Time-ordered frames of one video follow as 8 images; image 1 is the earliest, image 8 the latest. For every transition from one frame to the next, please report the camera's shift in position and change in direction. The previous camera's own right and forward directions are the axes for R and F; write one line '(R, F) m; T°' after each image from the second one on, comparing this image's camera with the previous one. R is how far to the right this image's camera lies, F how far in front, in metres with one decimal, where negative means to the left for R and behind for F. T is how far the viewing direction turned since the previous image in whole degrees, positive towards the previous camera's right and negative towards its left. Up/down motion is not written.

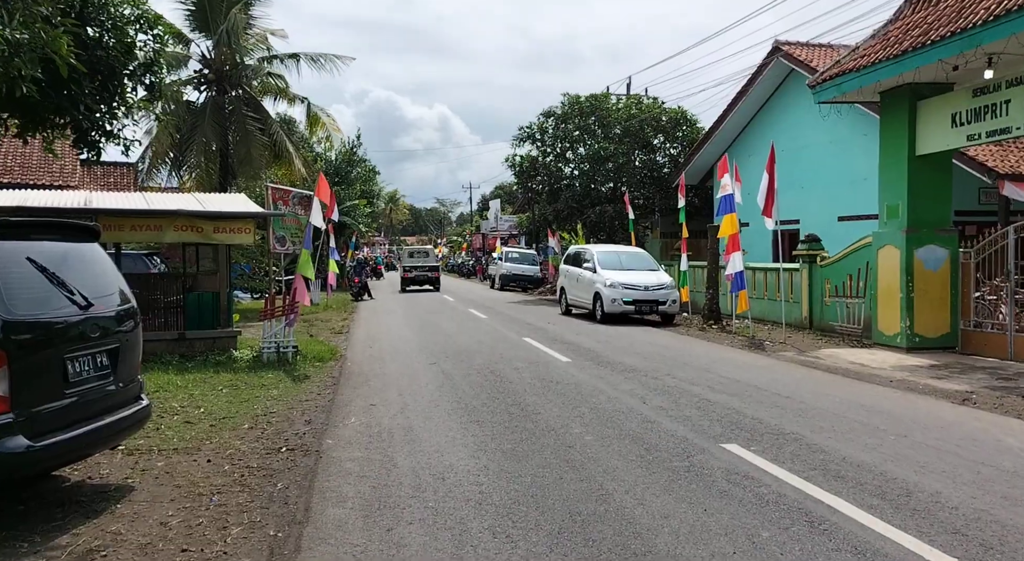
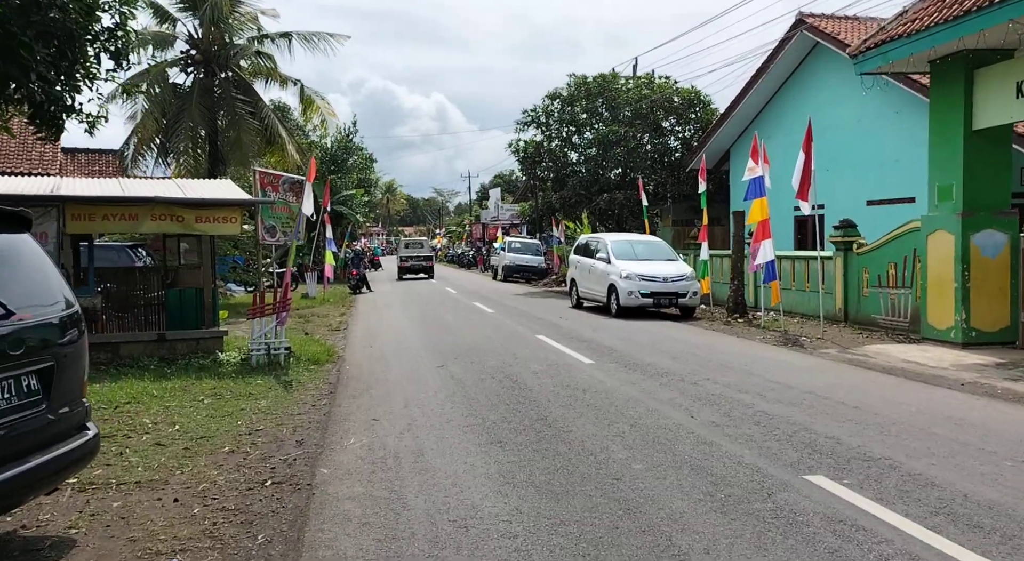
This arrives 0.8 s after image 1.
(-0.2, +1.1) m; 0°
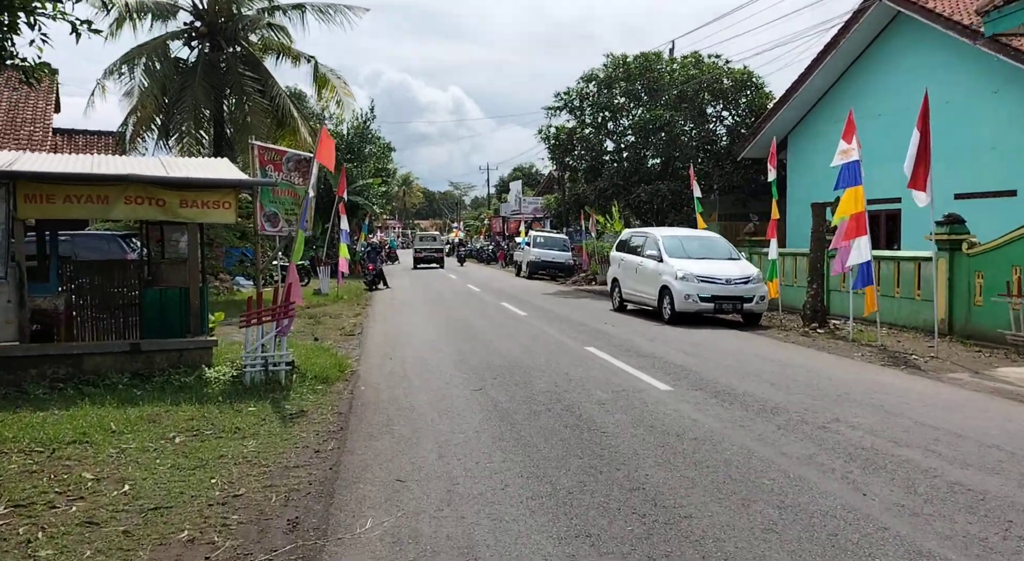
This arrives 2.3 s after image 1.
(-0.4, +2.0) m; -1°
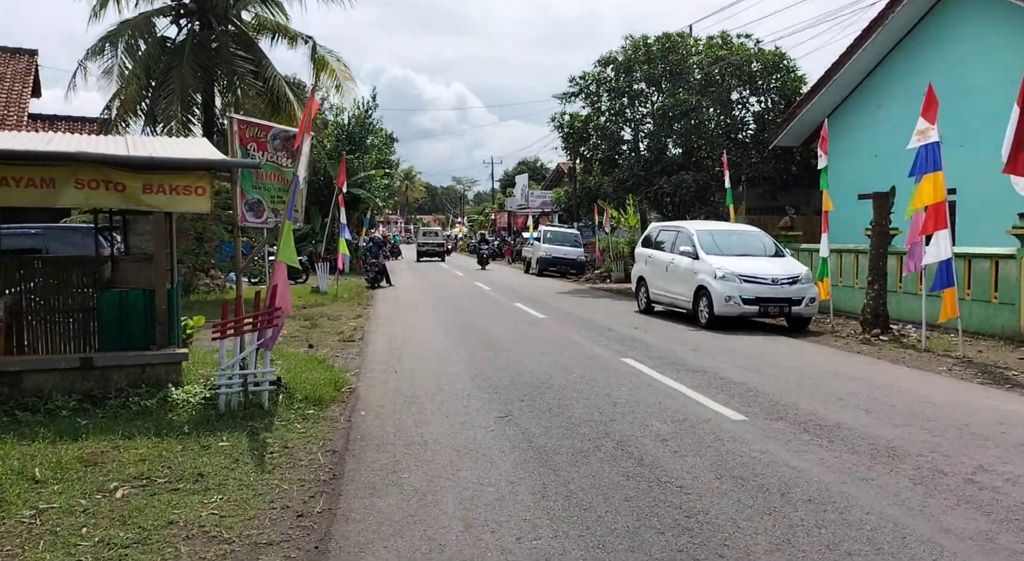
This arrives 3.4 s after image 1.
(-0.3, +1.5) m; 0°
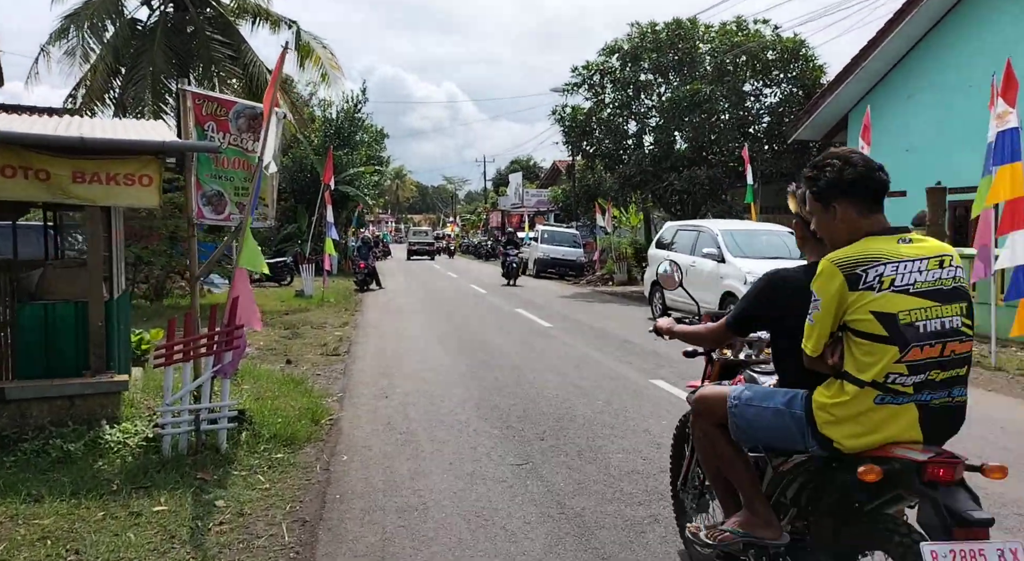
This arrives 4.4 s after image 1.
(-0.2, +1.4) m; +1°
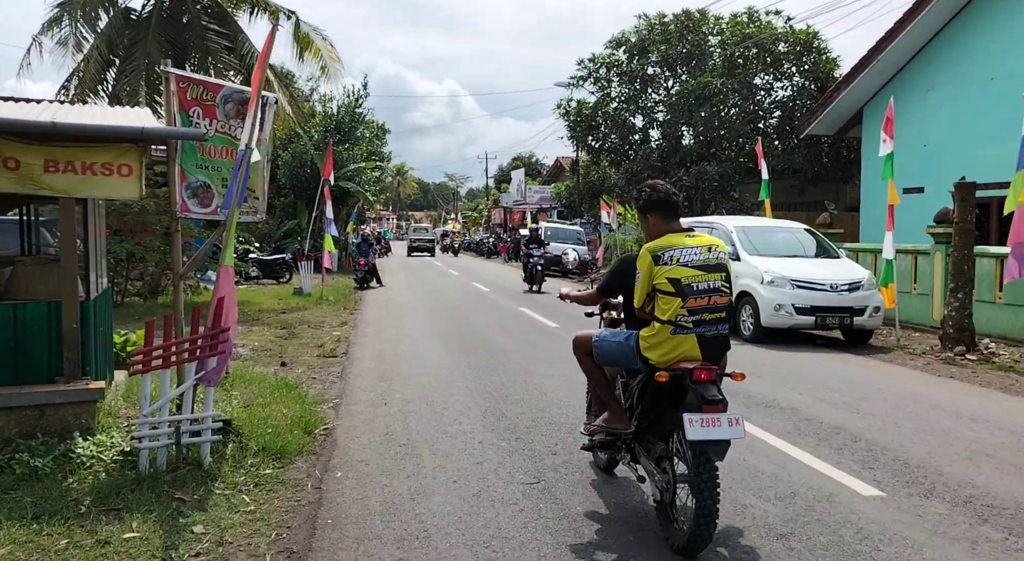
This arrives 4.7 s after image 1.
(-0.1, +0.5) m; 0°
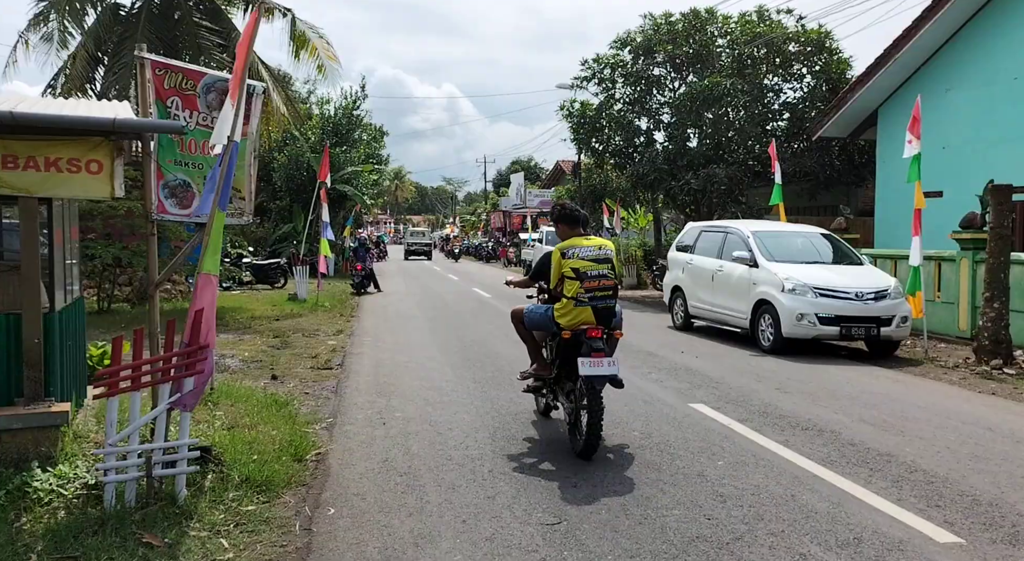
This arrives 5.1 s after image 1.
(-0.1, +0.6) m; 0°
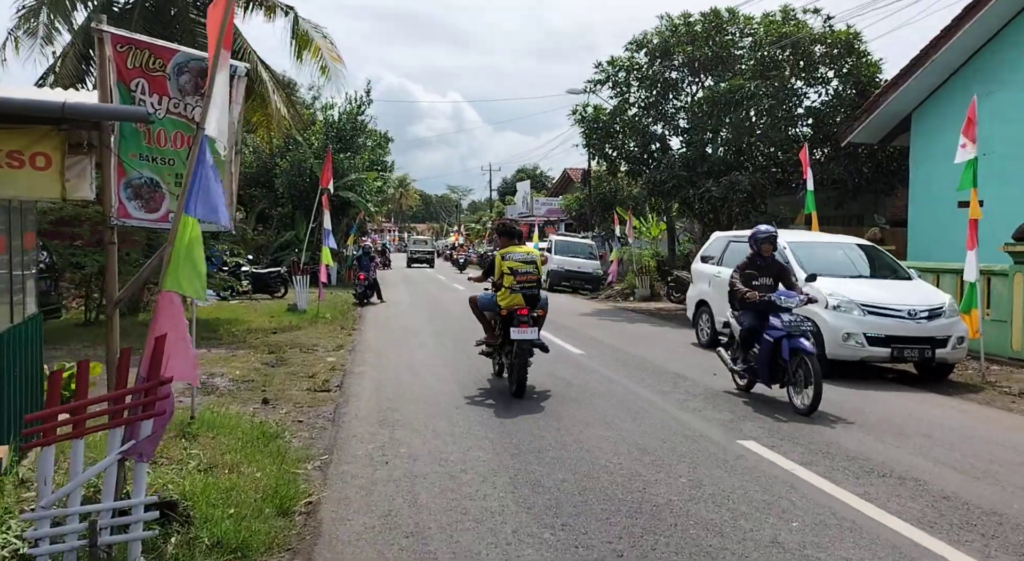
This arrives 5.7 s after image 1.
(-0.2, +0.9) m; 0°
